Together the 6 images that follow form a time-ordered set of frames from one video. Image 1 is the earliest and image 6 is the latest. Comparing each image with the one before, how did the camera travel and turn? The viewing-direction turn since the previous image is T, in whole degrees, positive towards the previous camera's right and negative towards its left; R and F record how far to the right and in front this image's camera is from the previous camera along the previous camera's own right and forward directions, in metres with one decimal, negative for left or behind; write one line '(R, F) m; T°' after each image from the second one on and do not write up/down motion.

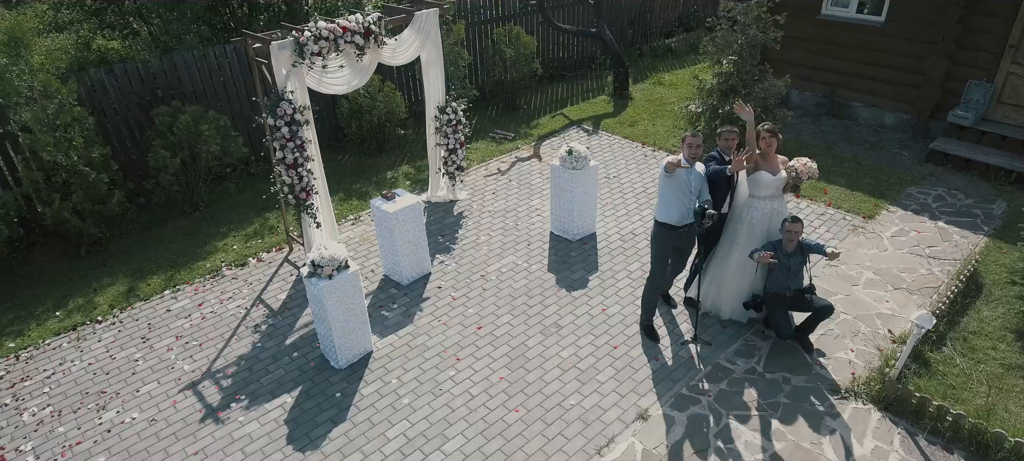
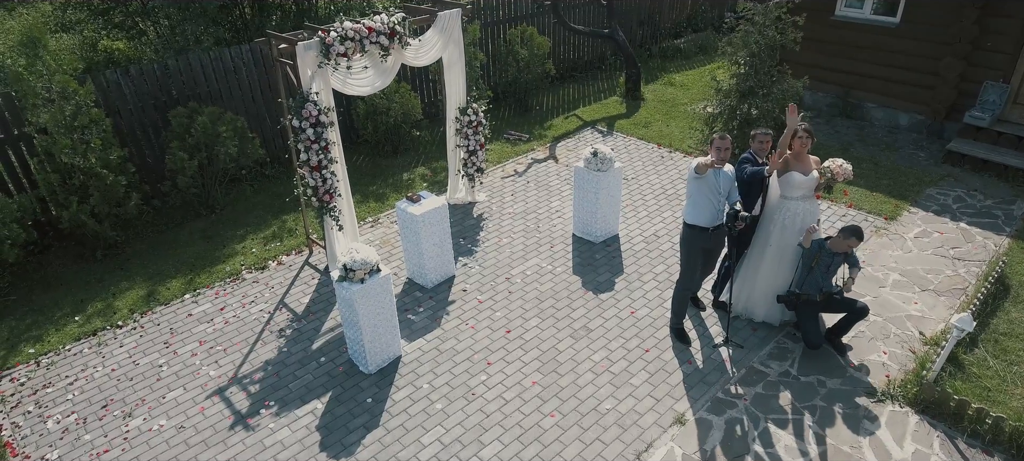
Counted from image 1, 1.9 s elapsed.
(-0.3, +0.1) m; +1°
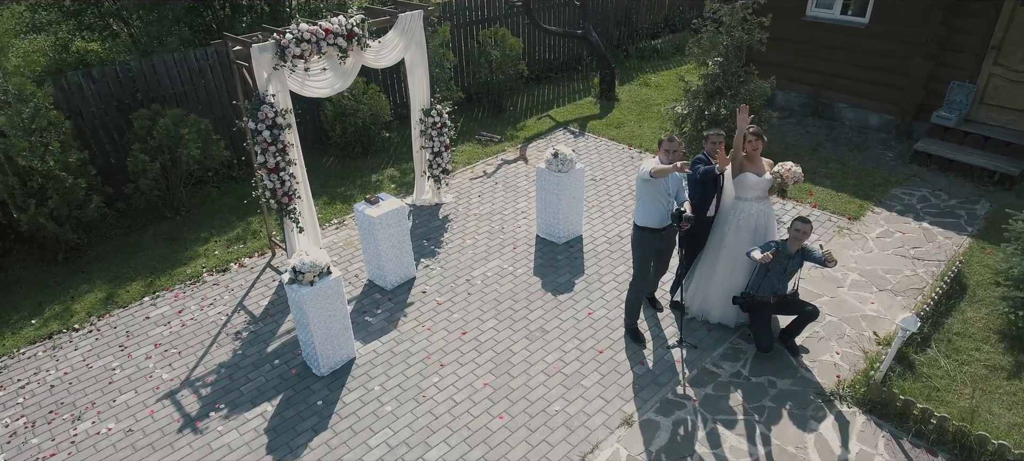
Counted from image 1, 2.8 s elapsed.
(+0.4, 0.0) m; 0°
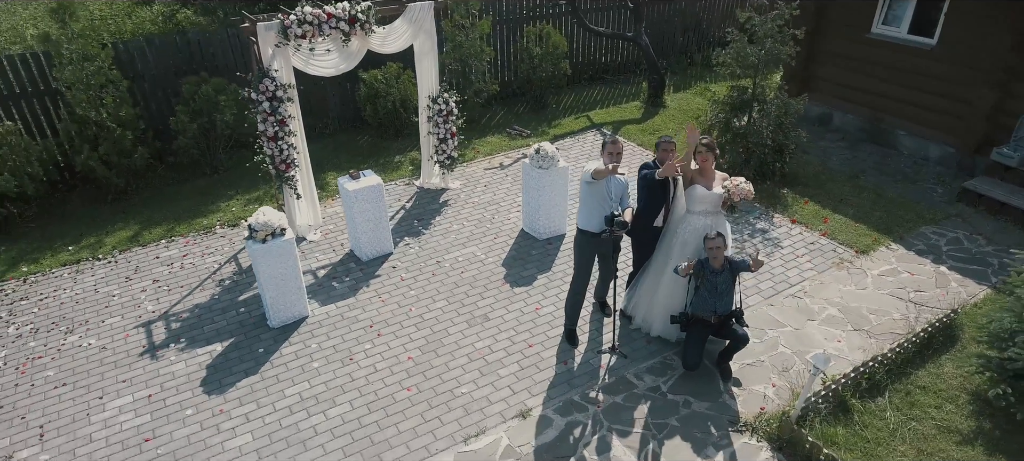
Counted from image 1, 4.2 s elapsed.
(+1.6, 0.0) m; -11°
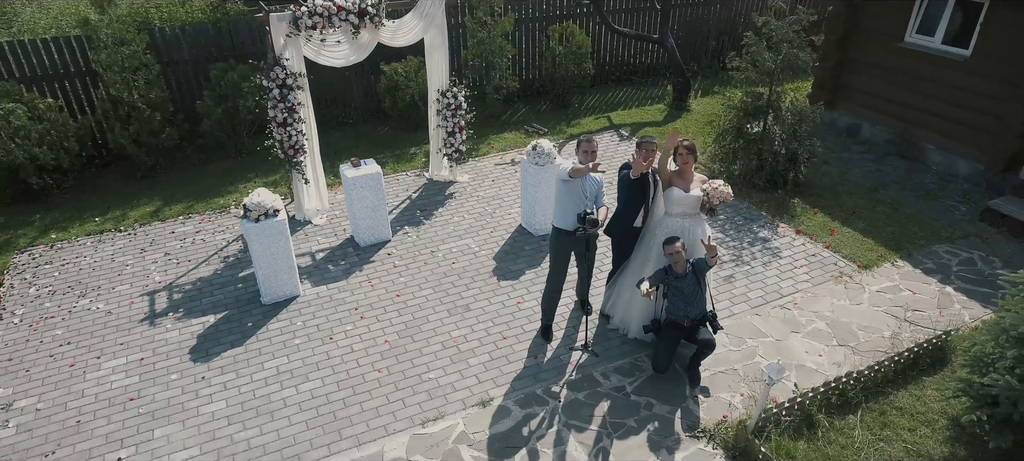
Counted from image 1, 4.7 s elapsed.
(+0.7, -0.1) m; -5°
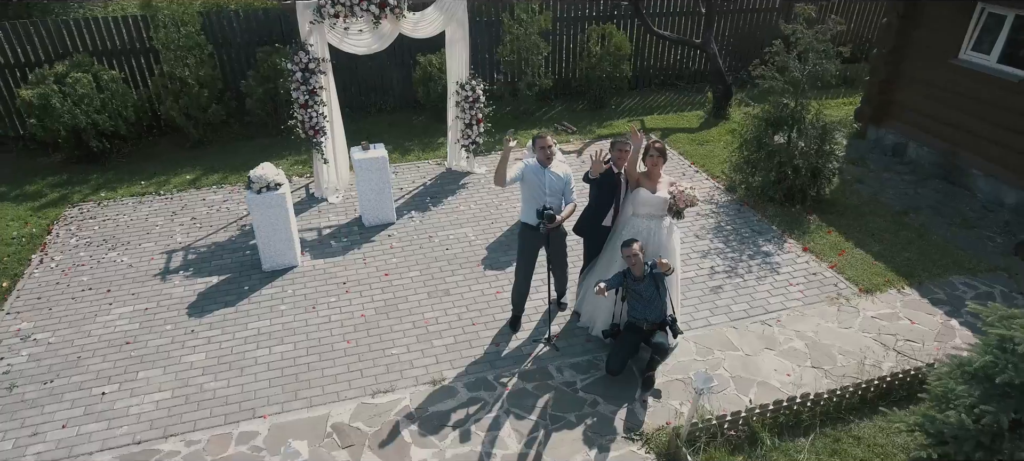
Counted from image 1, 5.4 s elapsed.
(+1.0, -0.1) m; -7°
